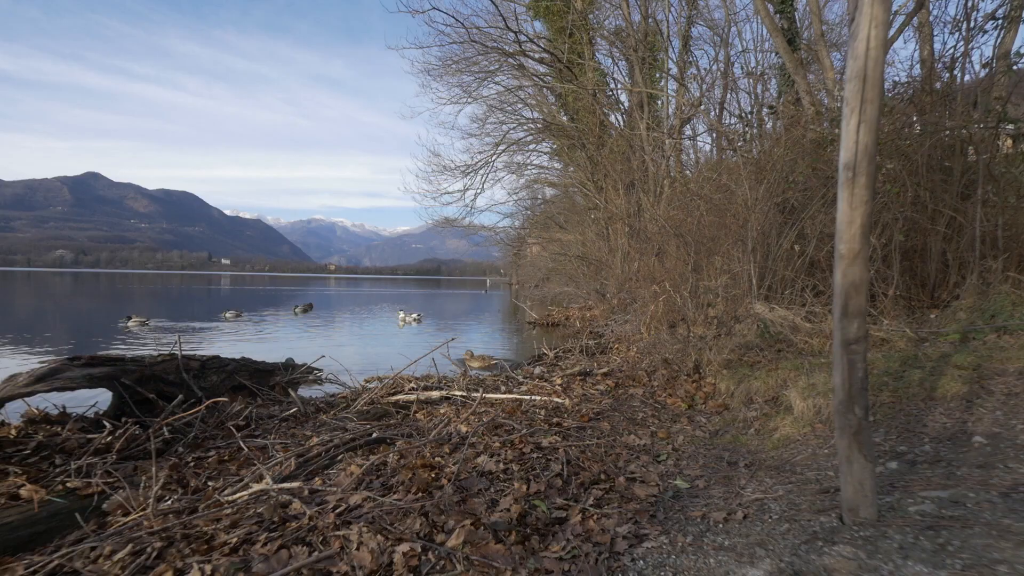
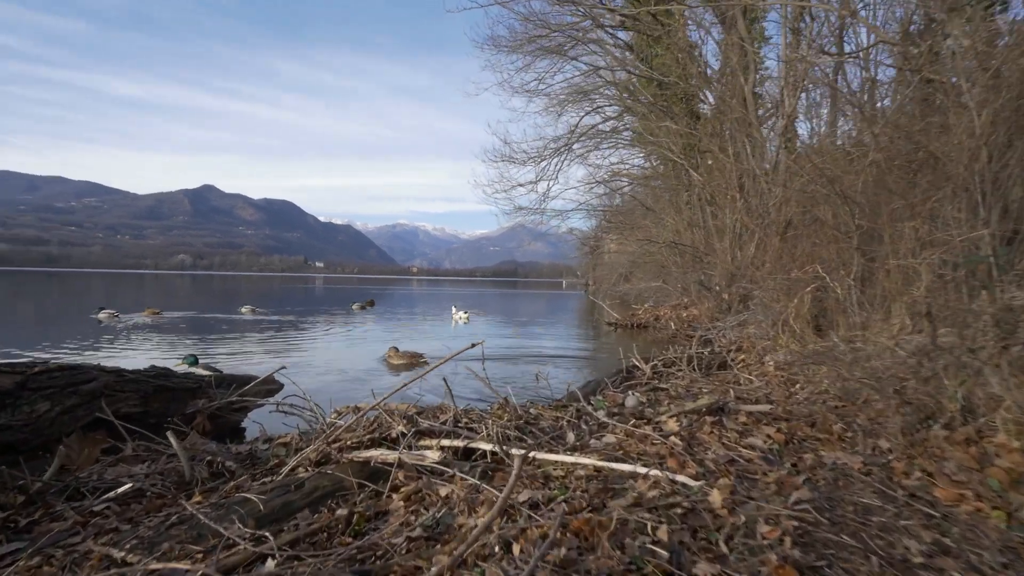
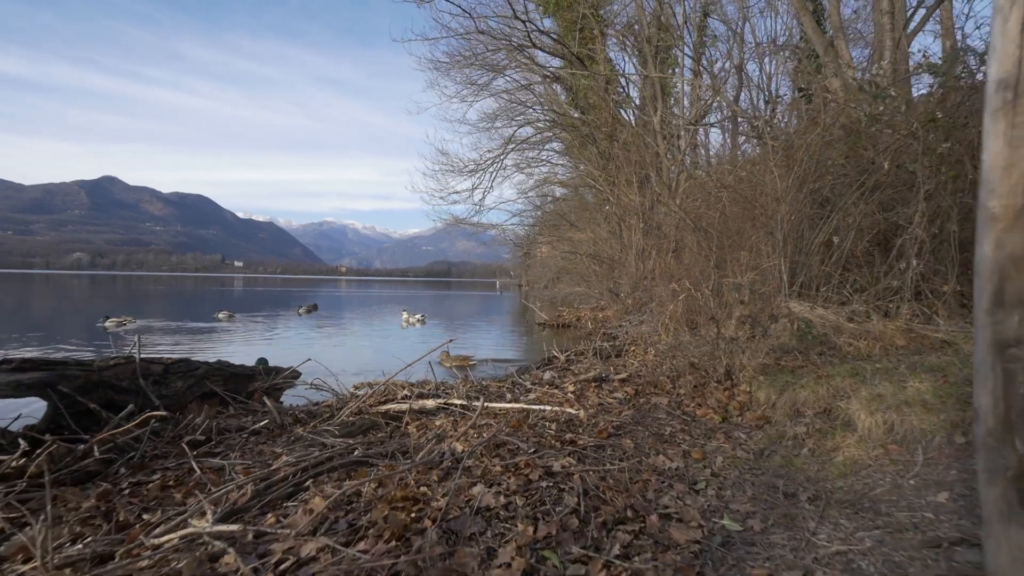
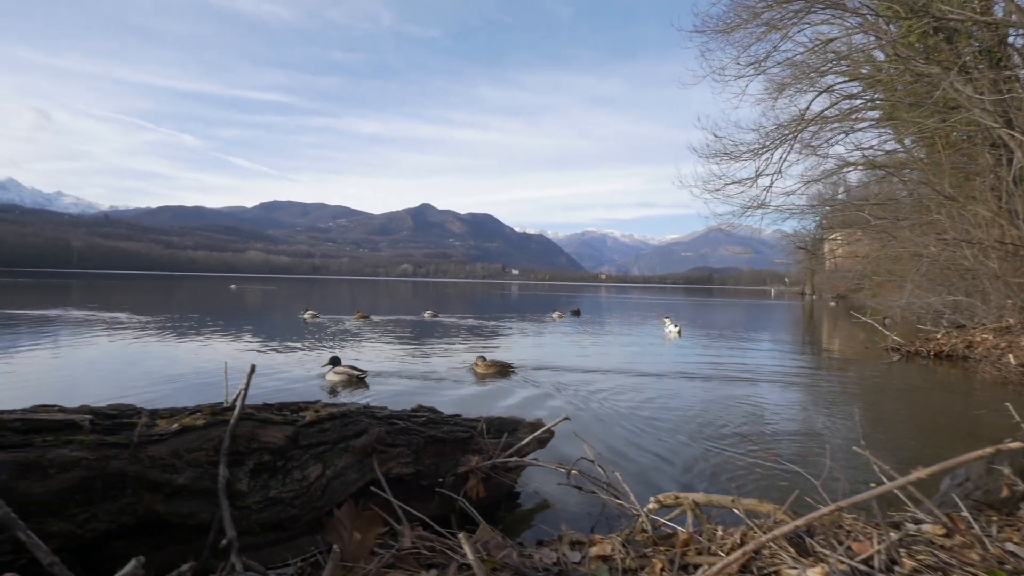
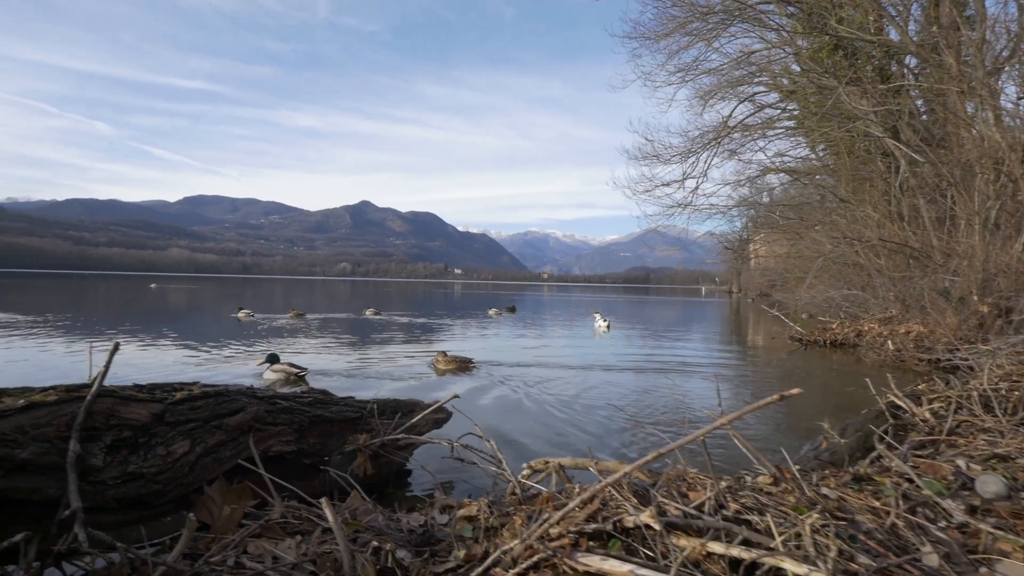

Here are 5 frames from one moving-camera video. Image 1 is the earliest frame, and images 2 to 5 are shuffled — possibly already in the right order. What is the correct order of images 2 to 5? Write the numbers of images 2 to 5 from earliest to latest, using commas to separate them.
3, 2, 5, 4
